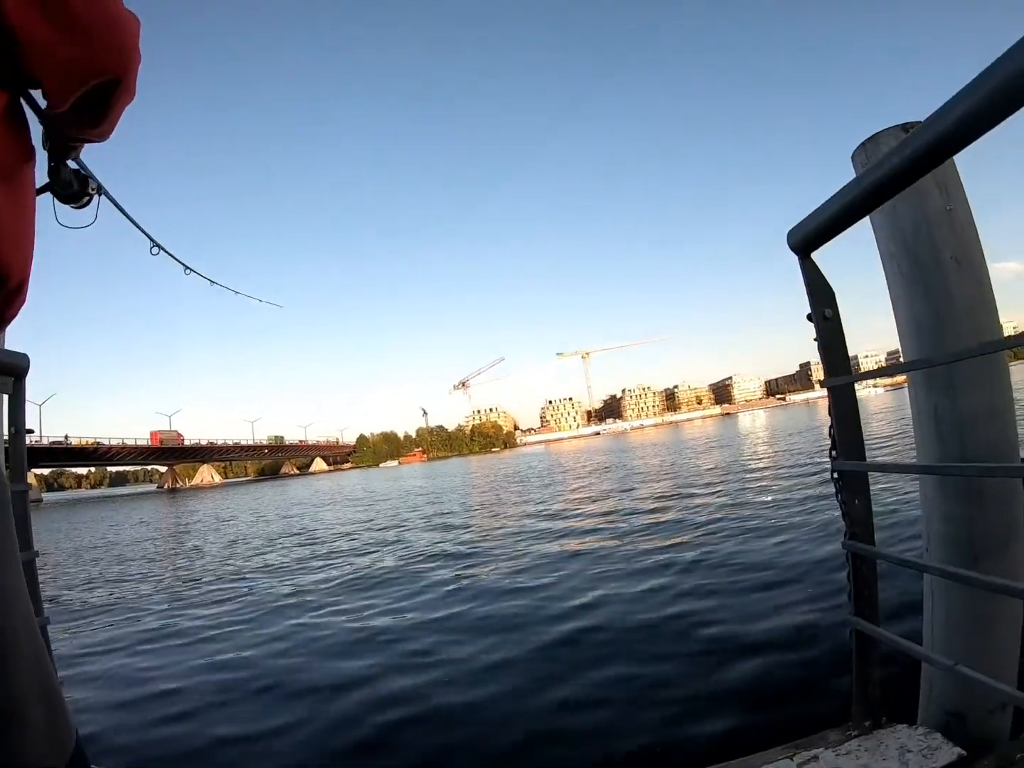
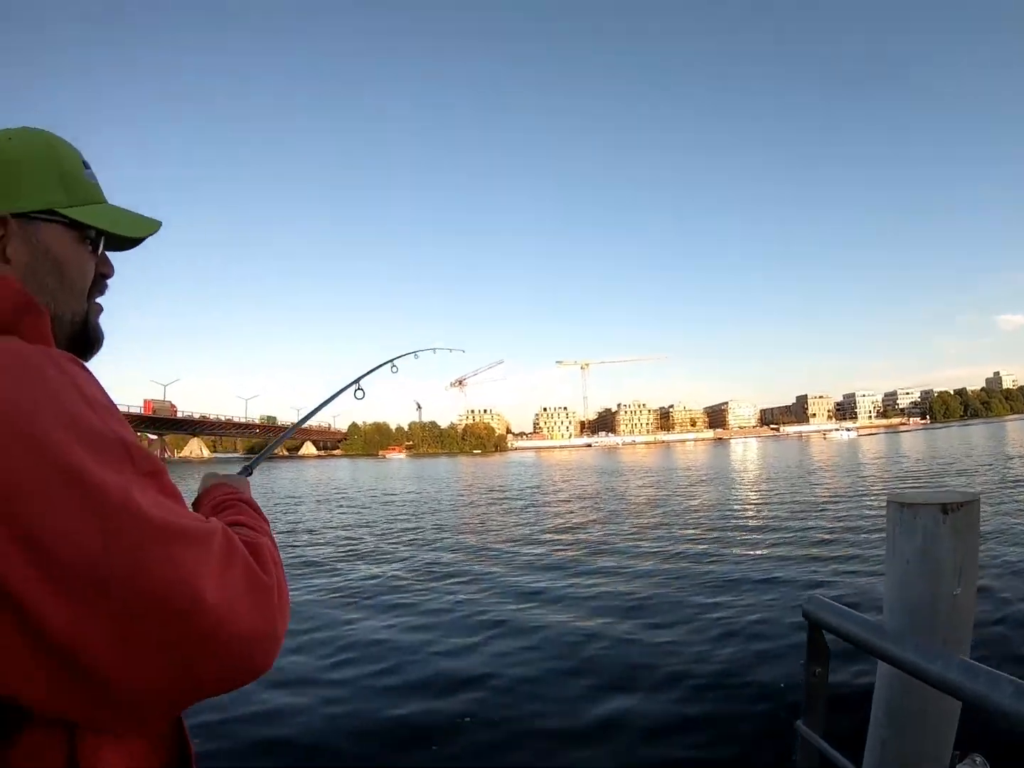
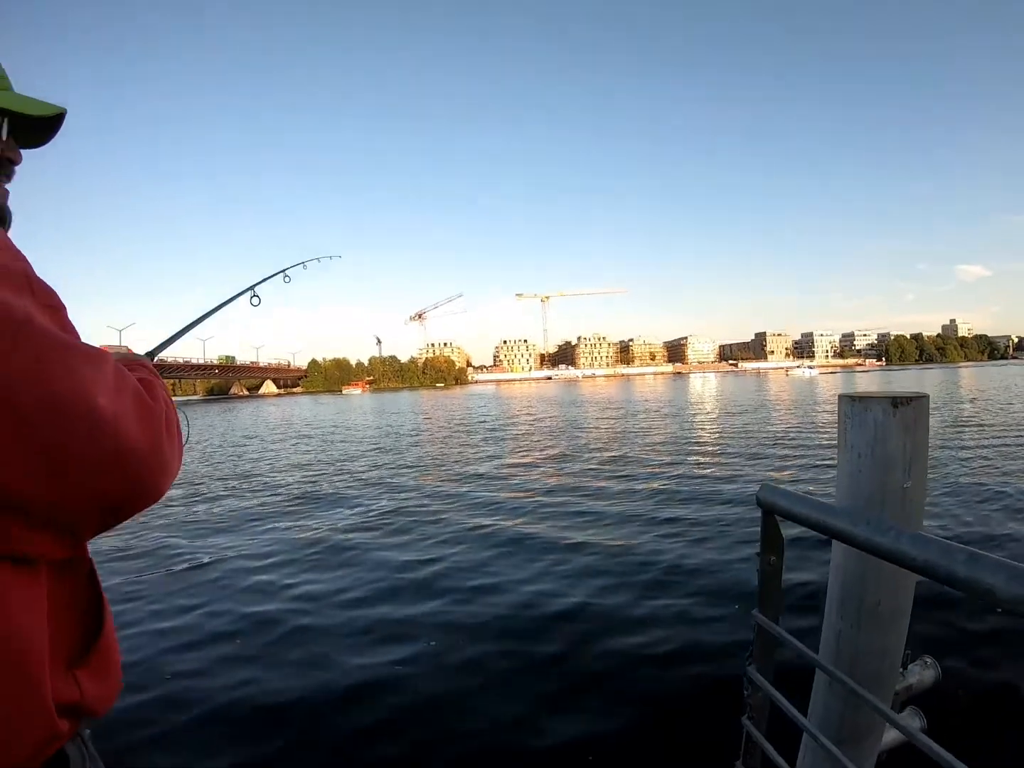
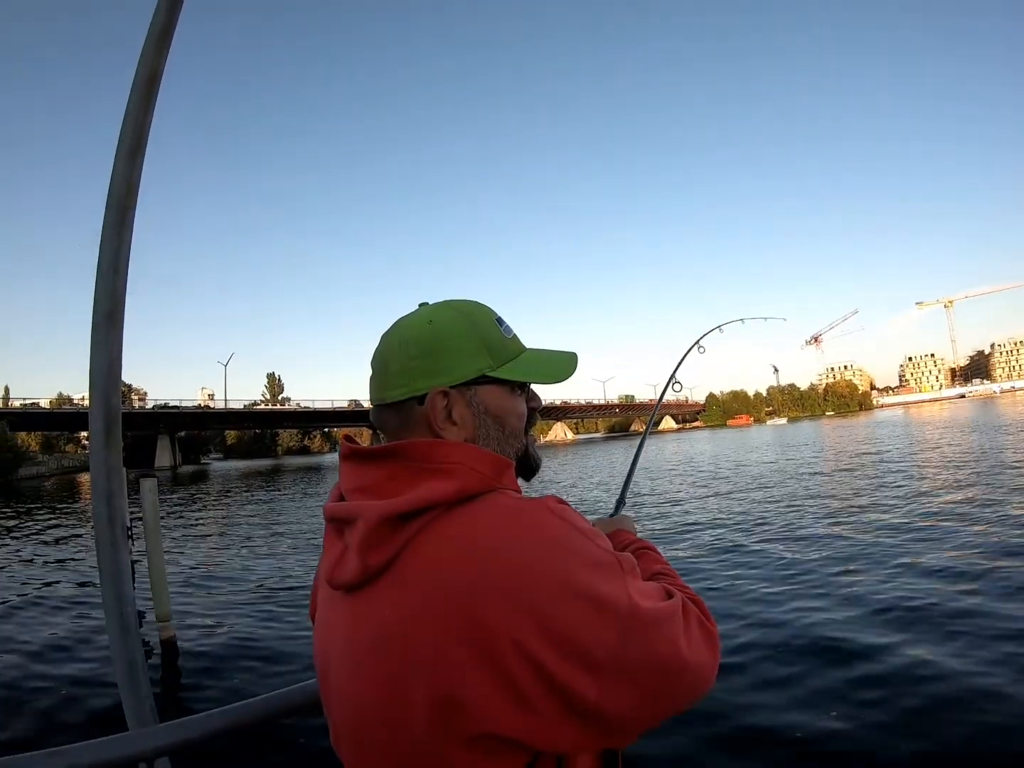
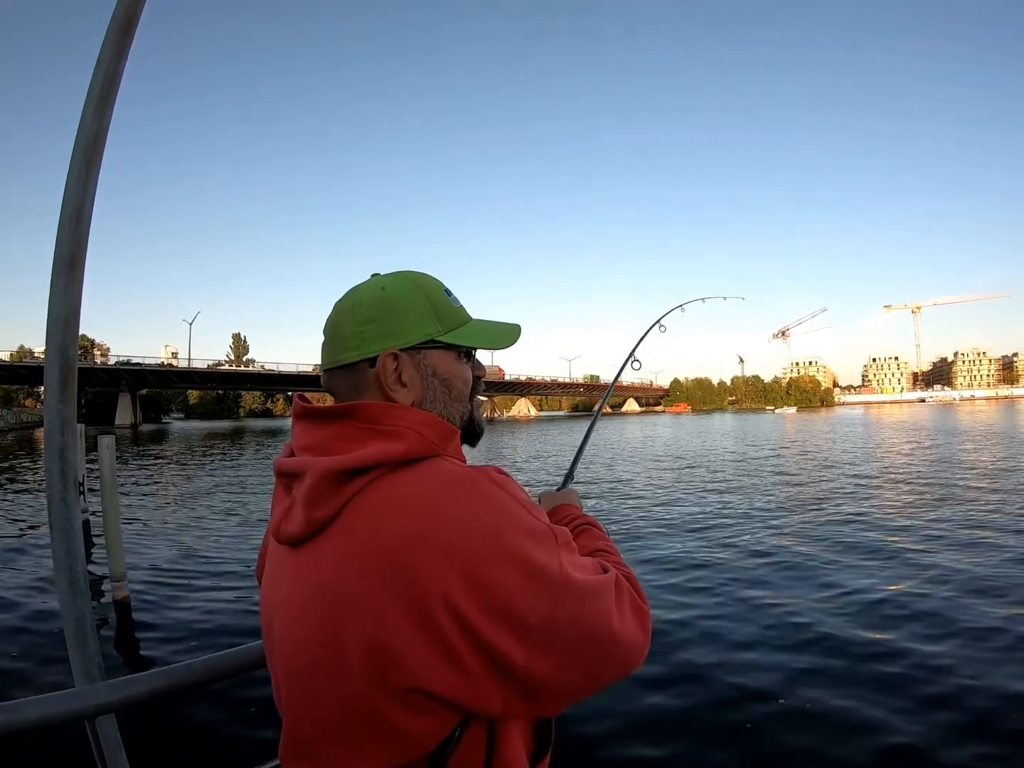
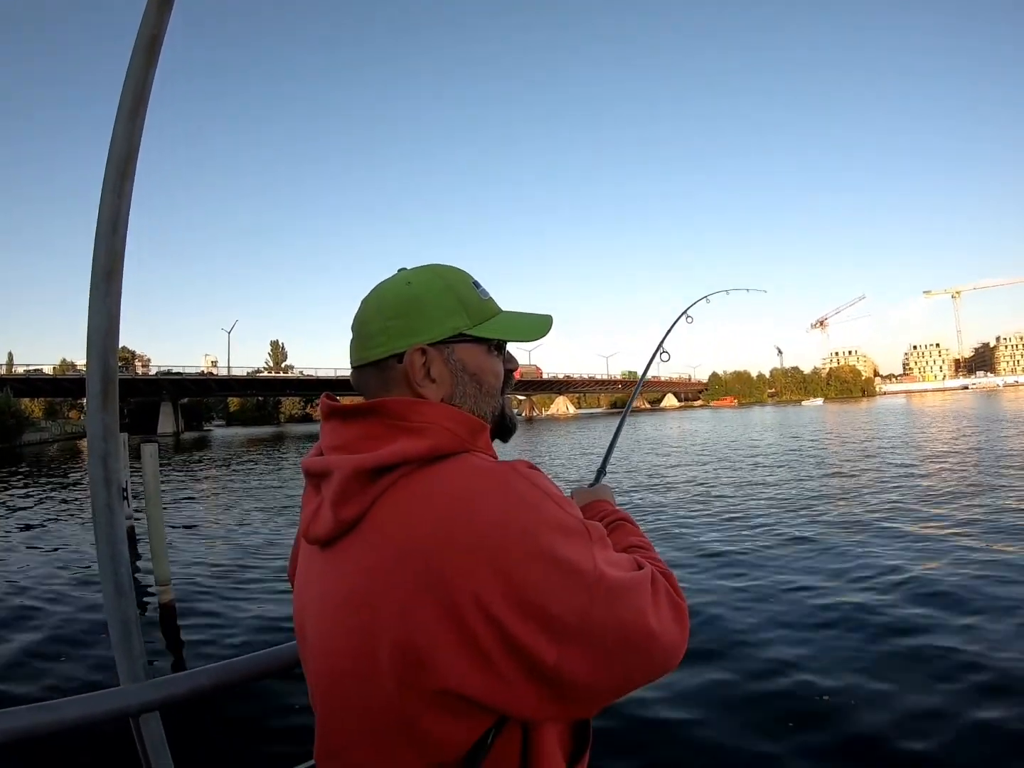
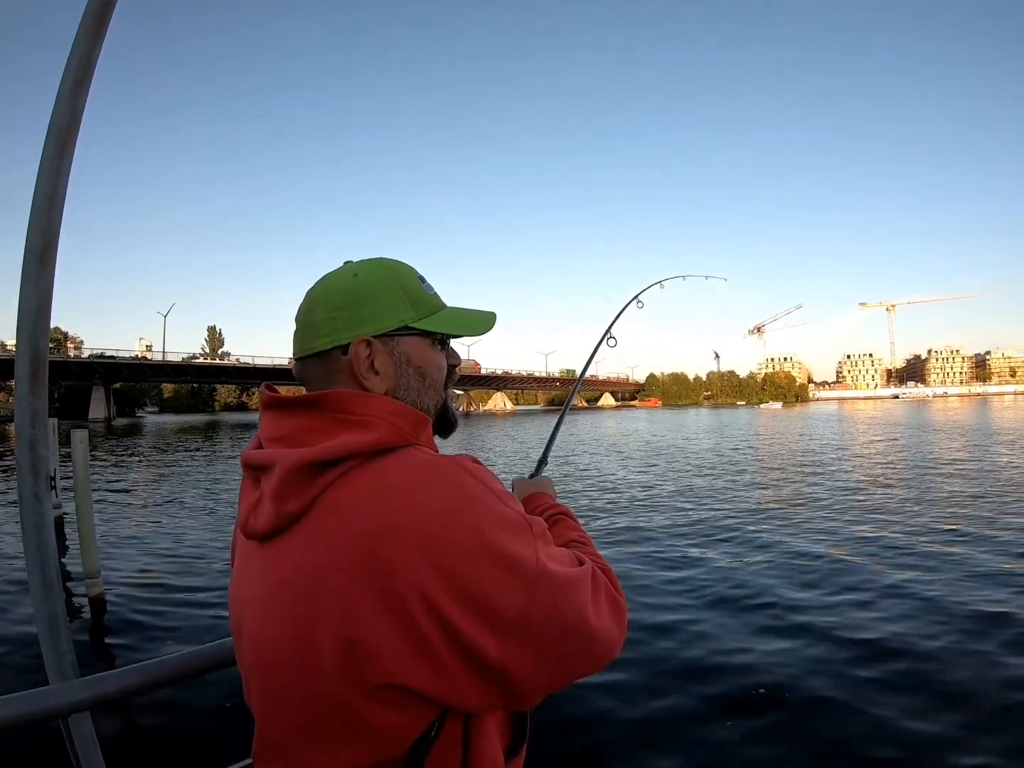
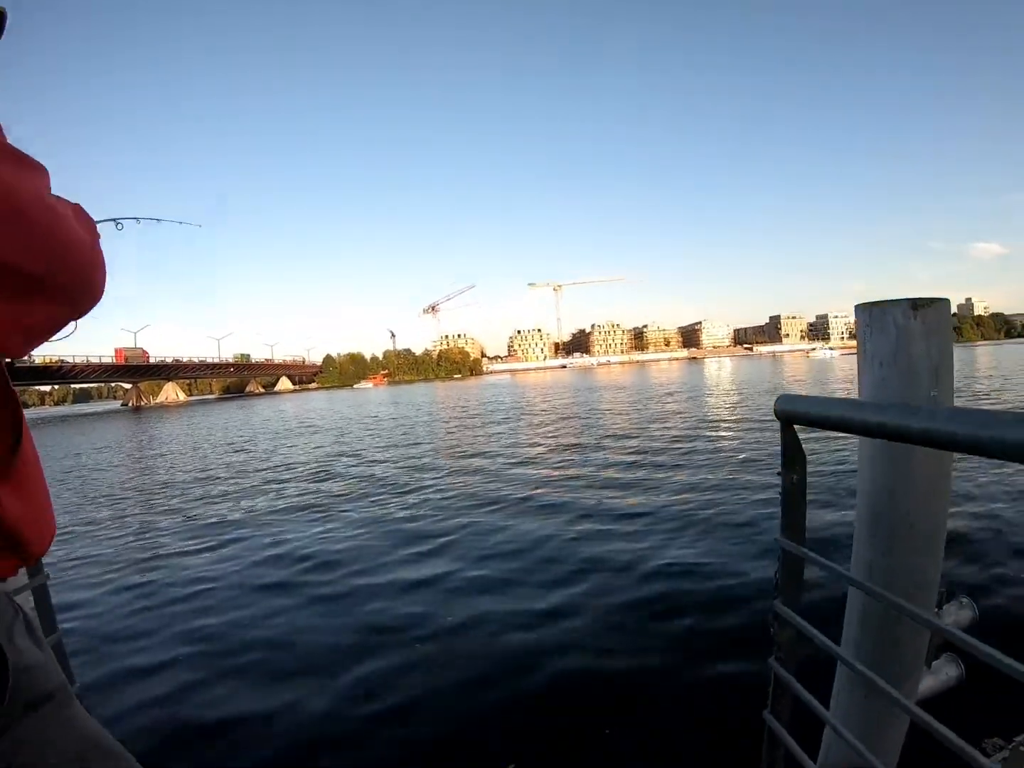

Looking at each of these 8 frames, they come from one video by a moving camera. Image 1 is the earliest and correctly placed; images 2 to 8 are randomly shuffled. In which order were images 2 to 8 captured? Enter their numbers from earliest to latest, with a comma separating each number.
8, 3, 2, 4, 6, 5, 7
